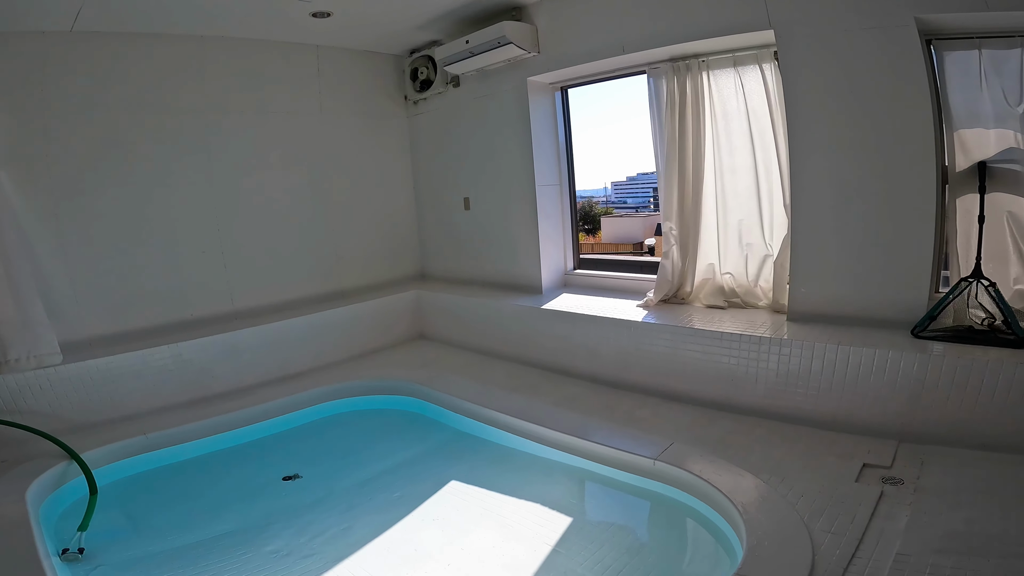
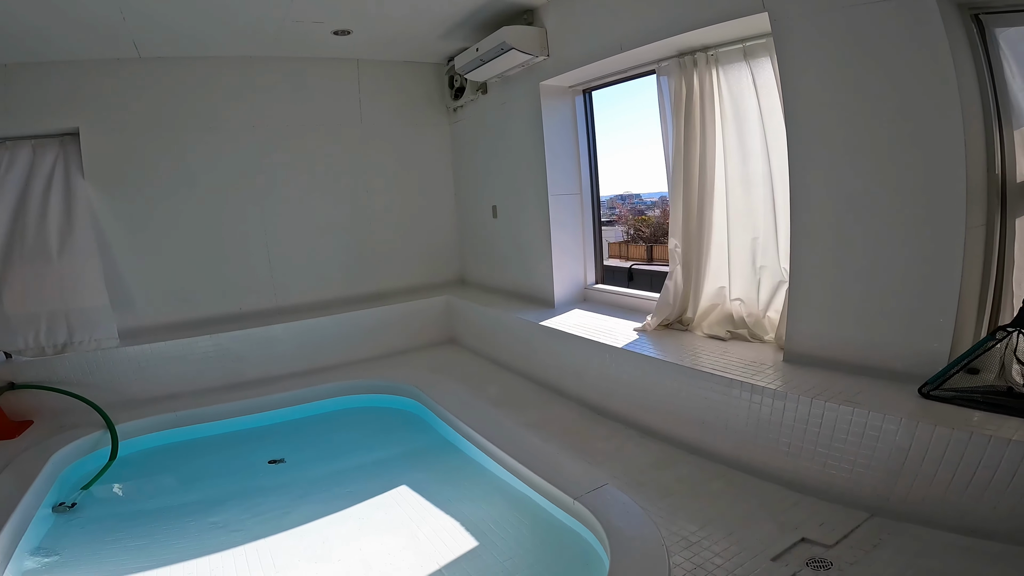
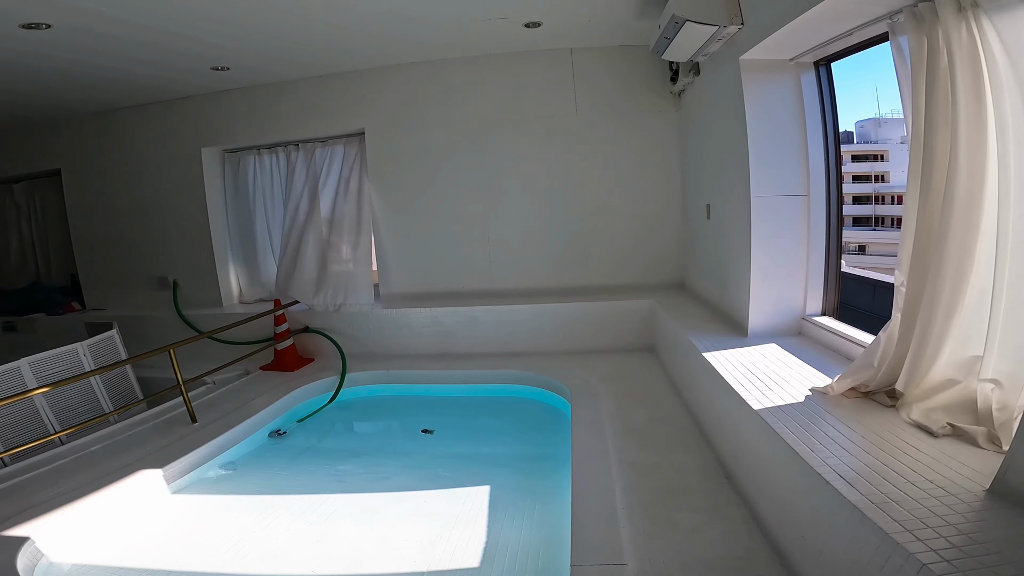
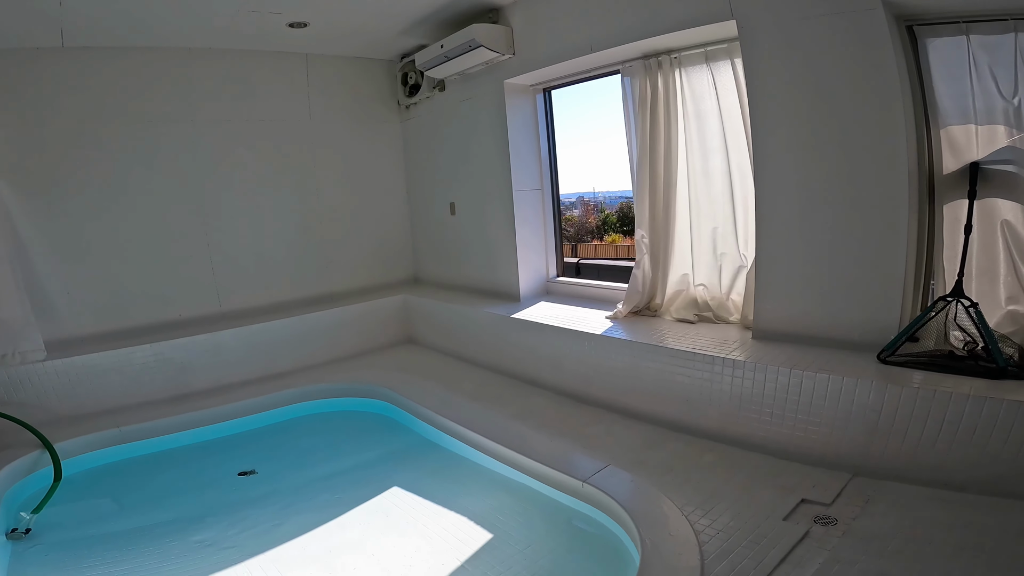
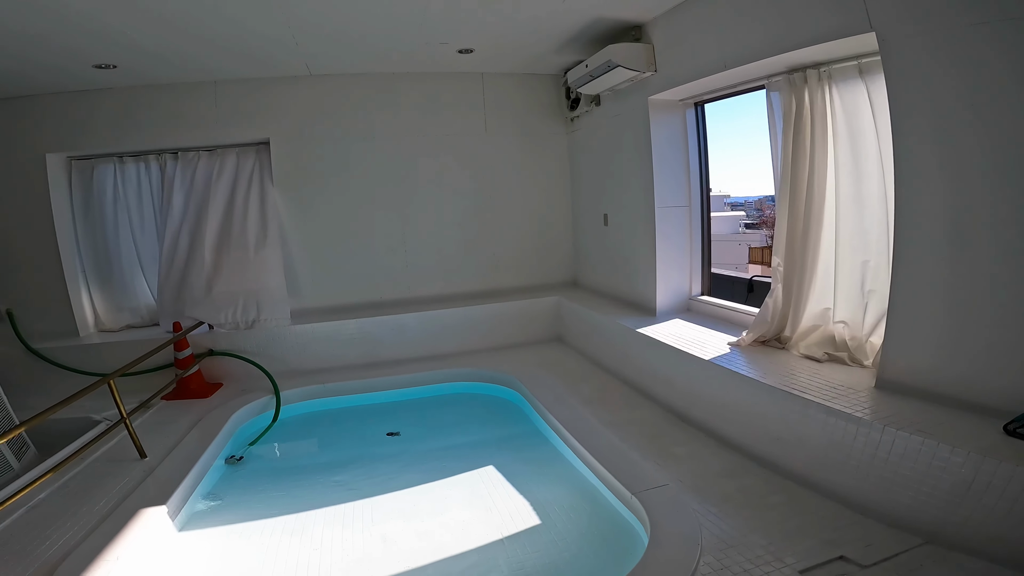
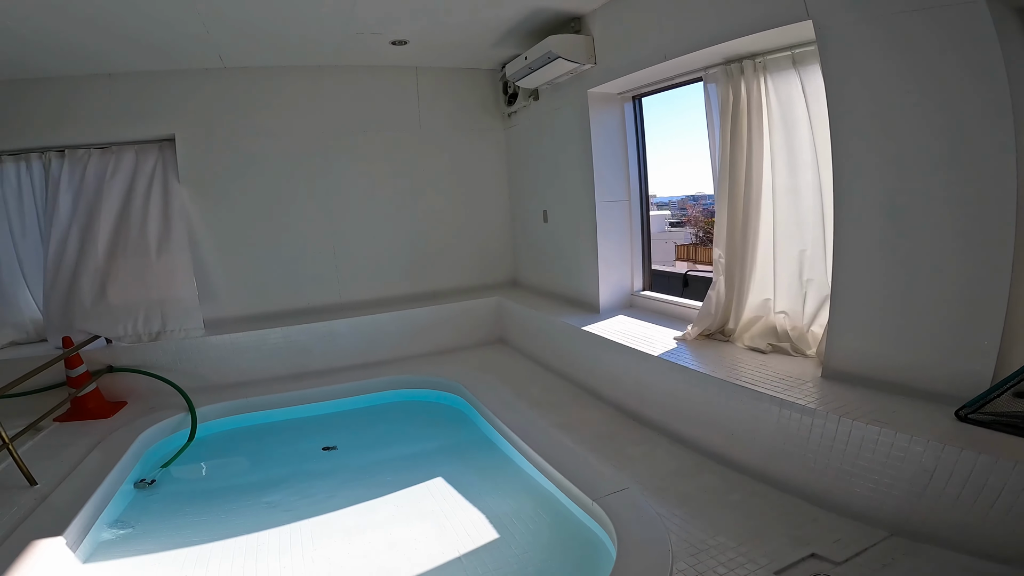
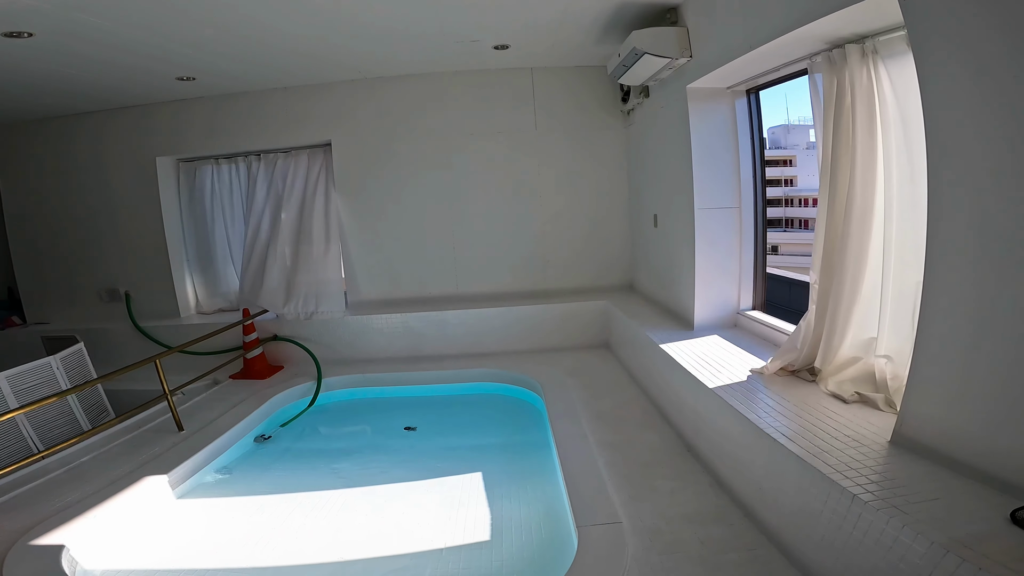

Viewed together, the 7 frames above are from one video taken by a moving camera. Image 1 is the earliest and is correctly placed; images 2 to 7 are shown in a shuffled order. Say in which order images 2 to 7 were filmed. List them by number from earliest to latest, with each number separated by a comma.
4, 2, 6, 5, 7, 3
